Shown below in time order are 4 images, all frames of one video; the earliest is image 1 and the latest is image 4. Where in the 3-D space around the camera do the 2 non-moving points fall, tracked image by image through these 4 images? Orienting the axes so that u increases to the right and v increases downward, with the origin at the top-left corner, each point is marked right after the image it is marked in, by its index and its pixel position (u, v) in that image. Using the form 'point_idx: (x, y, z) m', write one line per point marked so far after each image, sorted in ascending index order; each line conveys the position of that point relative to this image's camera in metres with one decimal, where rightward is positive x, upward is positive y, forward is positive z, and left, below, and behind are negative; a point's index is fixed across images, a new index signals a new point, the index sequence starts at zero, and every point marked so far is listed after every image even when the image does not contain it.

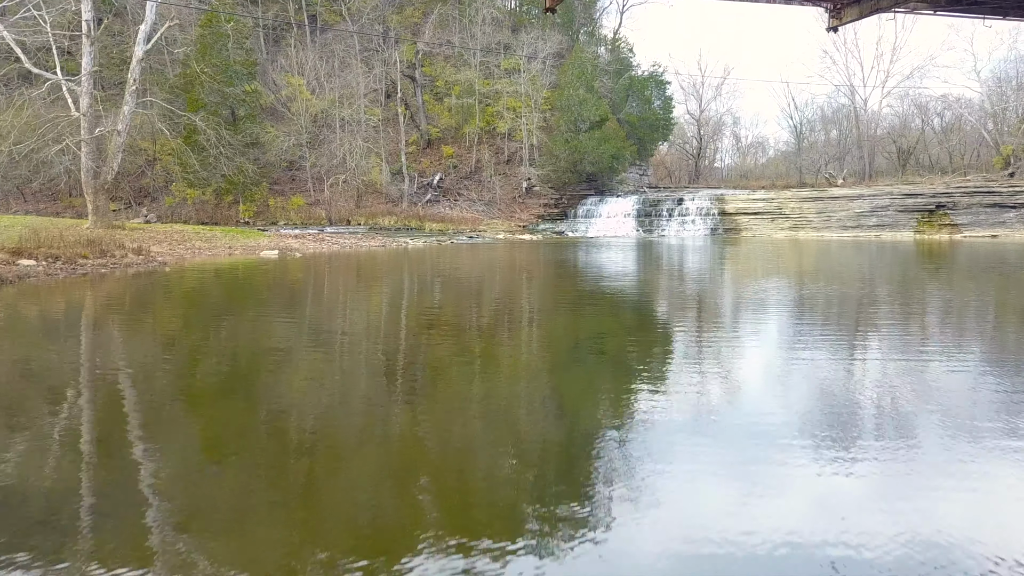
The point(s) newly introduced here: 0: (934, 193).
0: (+12.2, +2.7, +19.1) m
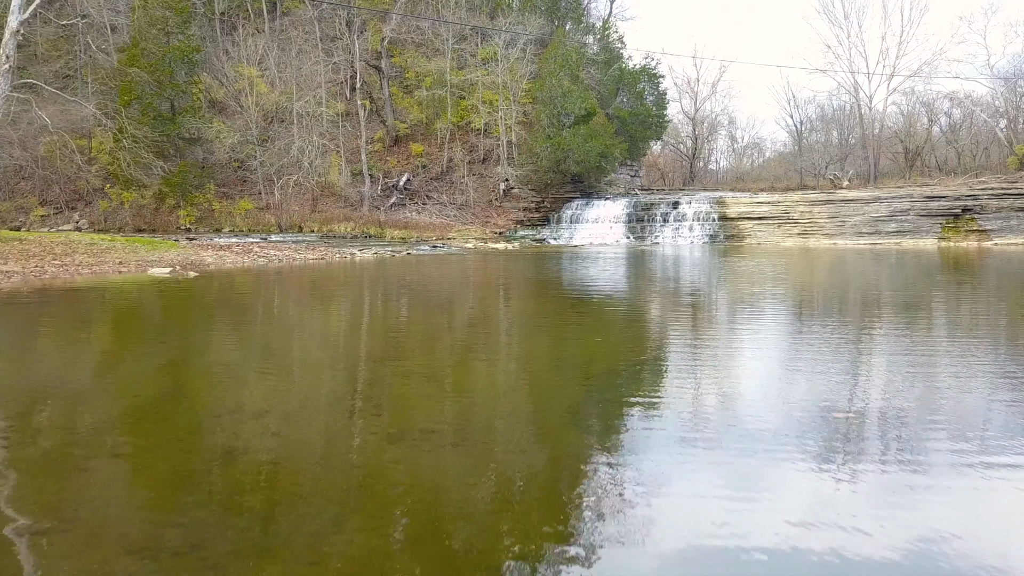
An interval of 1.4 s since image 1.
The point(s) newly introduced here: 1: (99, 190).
0: (+11.6, +2.4, +17.2) m
1: (-11.9, +2.8, +19.1) m
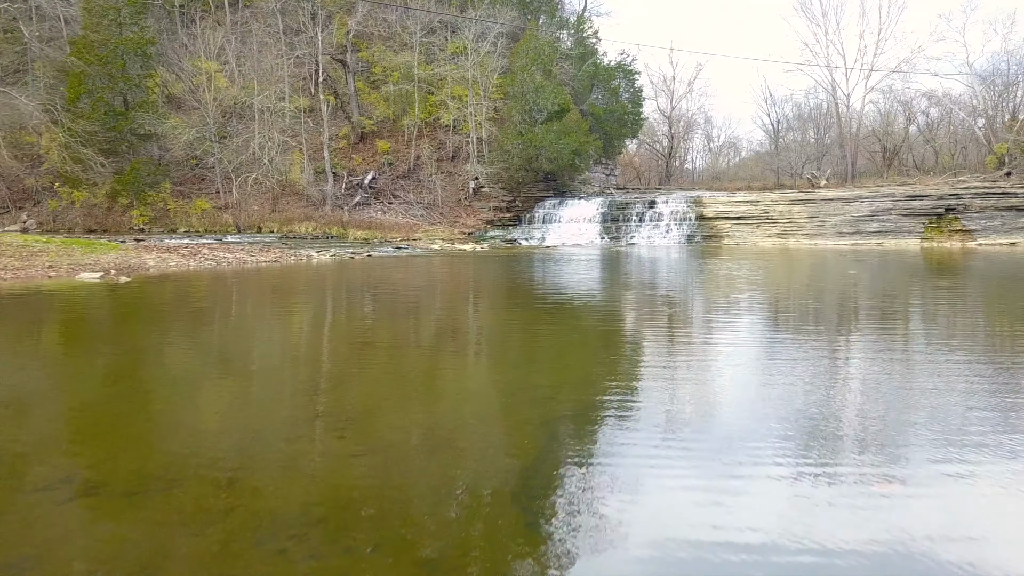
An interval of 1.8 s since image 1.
0: (+10.8, +2.4, +16.9) m
1: (-12.6, +2.7, +18.2) m
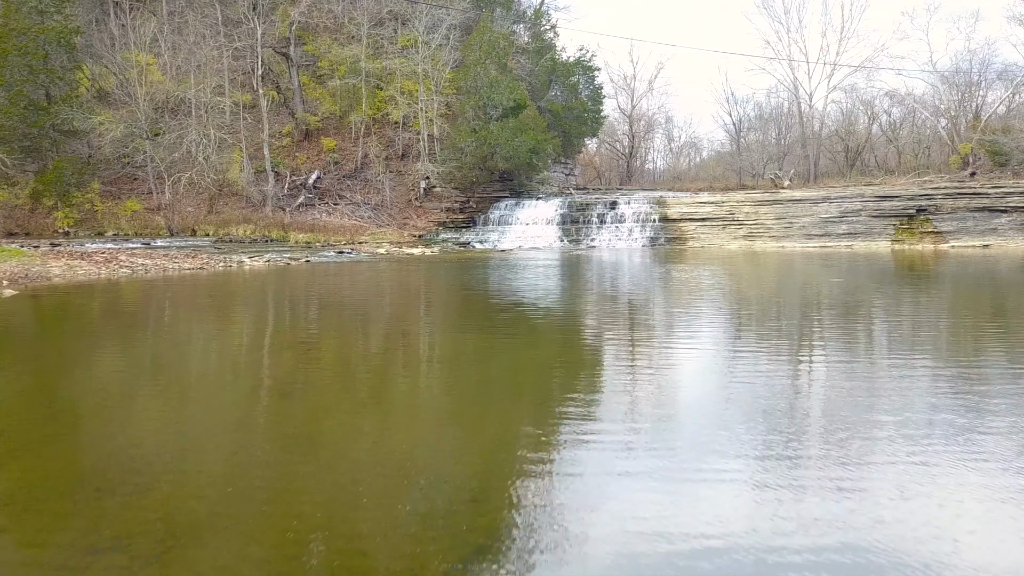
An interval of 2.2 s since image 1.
0: (+9.8, +2.3, +16.6) m
1: (-13.7, +2.5, +16.8) m
